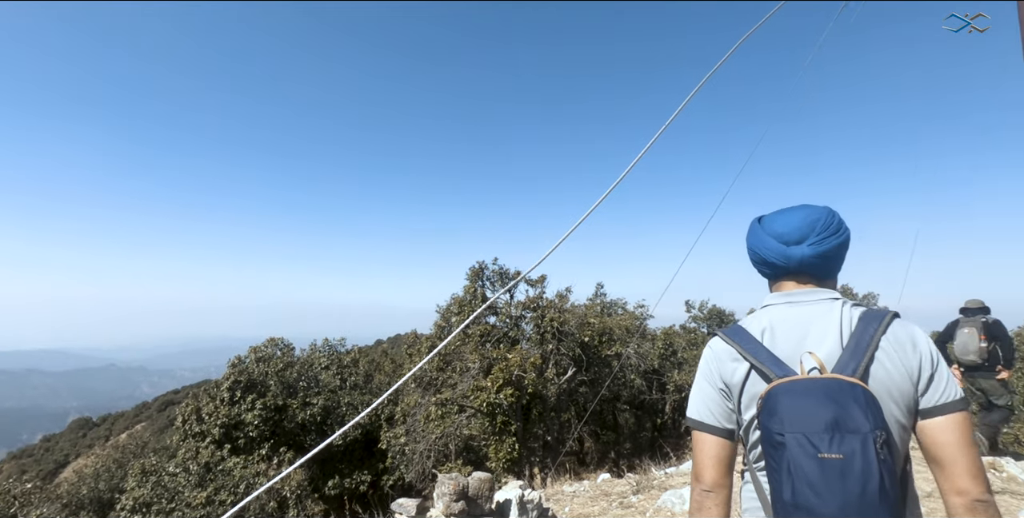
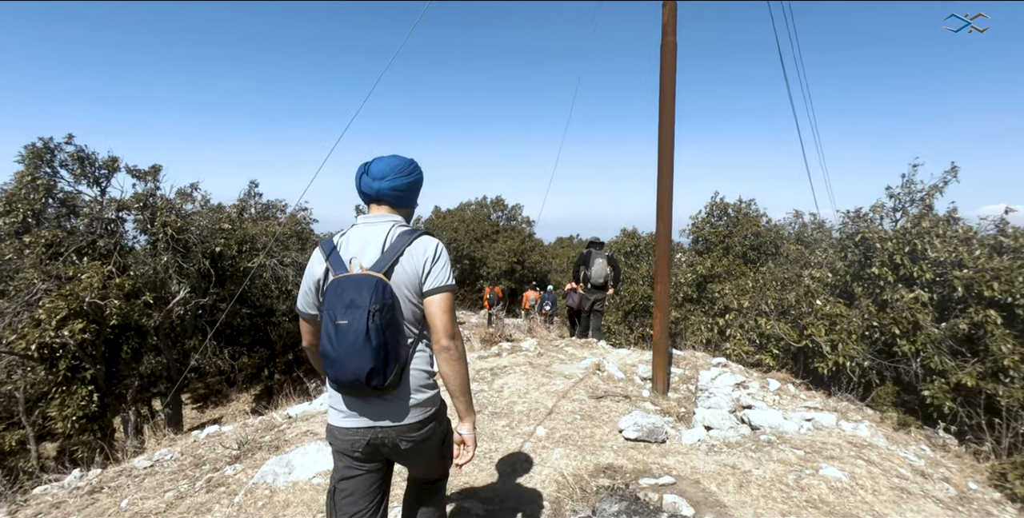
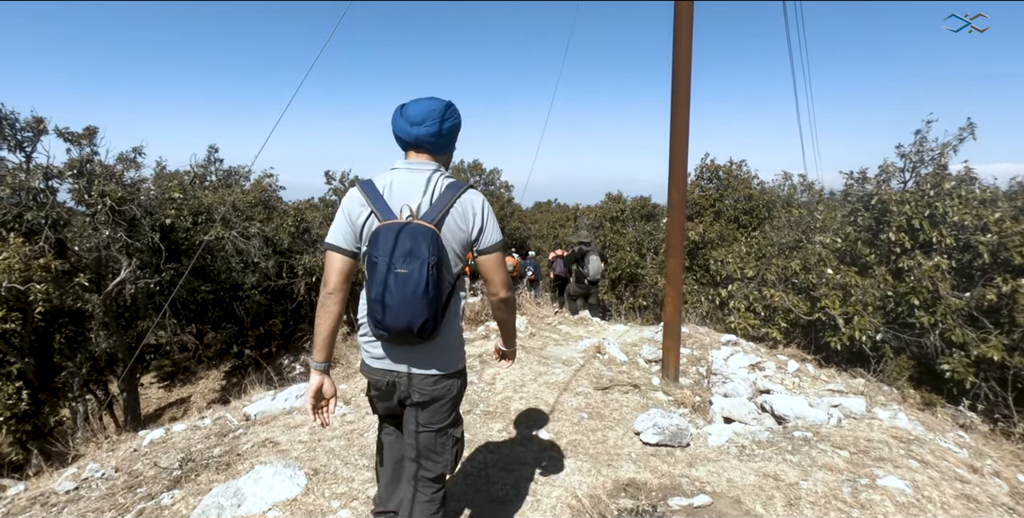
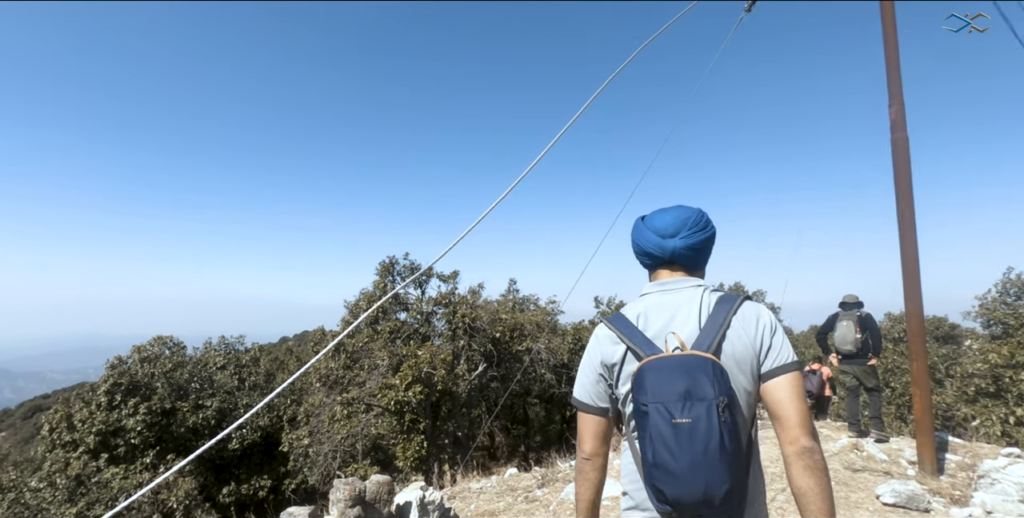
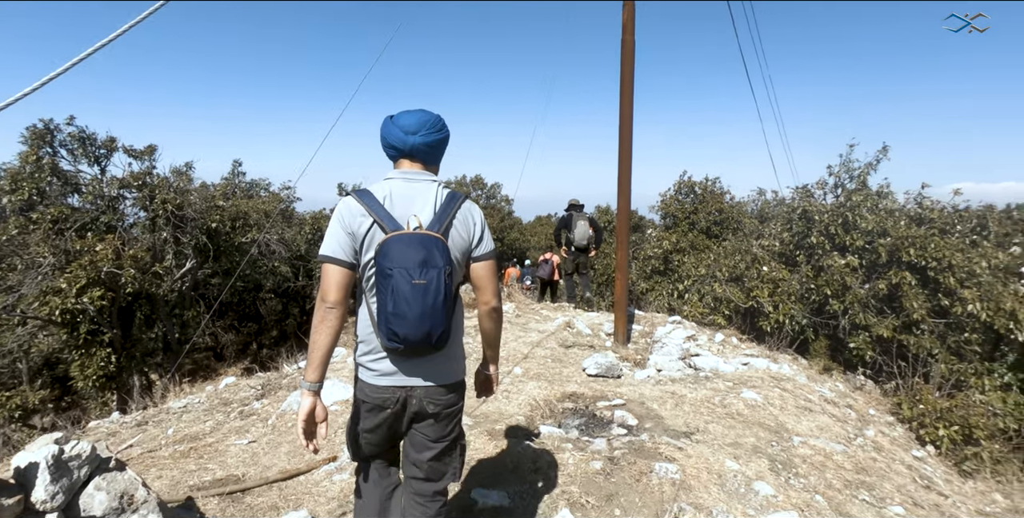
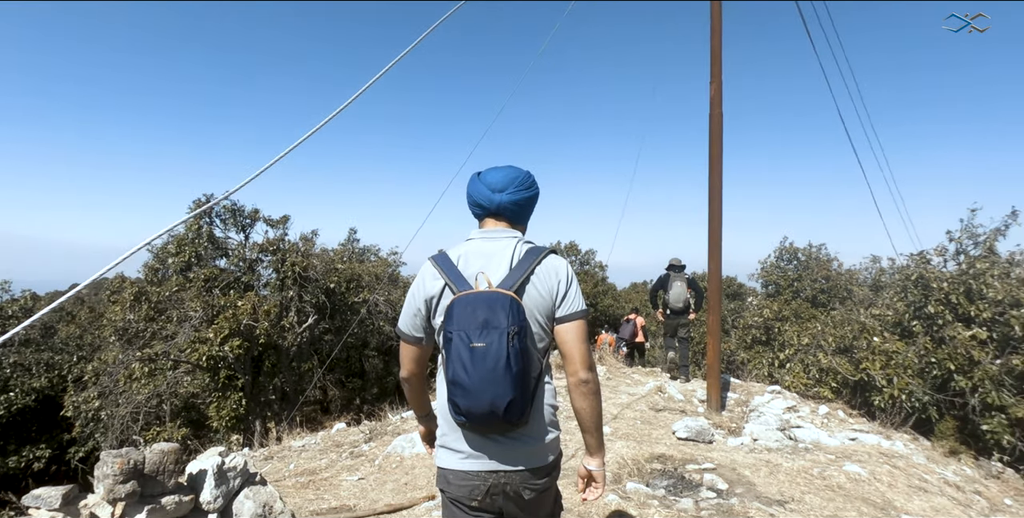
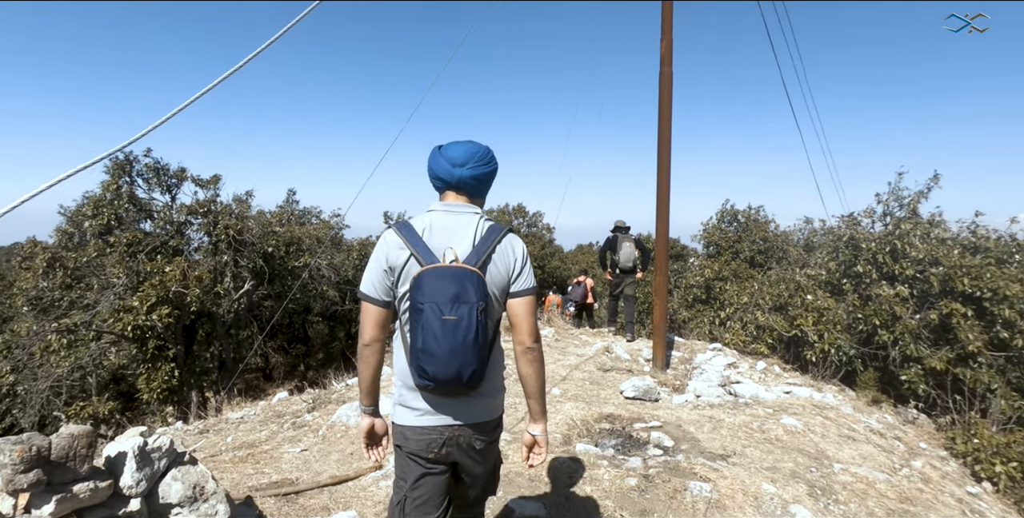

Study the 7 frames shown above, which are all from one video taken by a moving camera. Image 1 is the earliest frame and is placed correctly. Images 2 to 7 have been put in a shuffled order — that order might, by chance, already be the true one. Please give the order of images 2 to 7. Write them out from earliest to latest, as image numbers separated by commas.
4, 6, 7, 5, 2, 3
